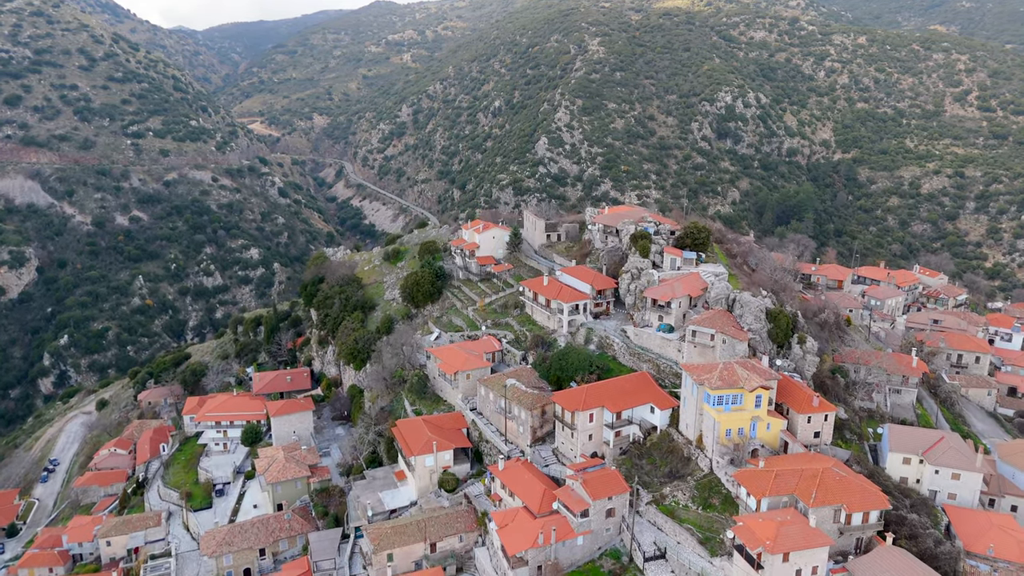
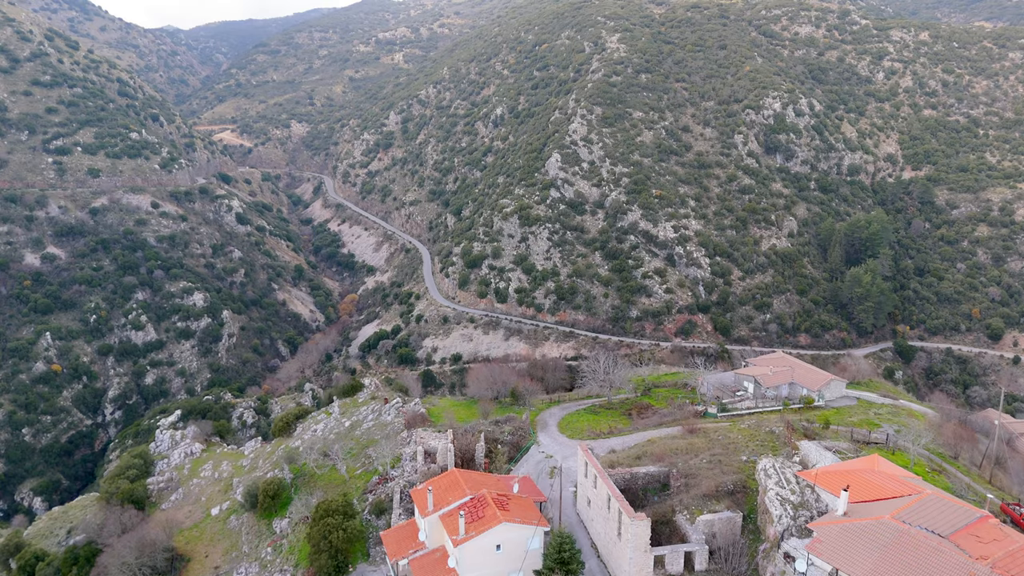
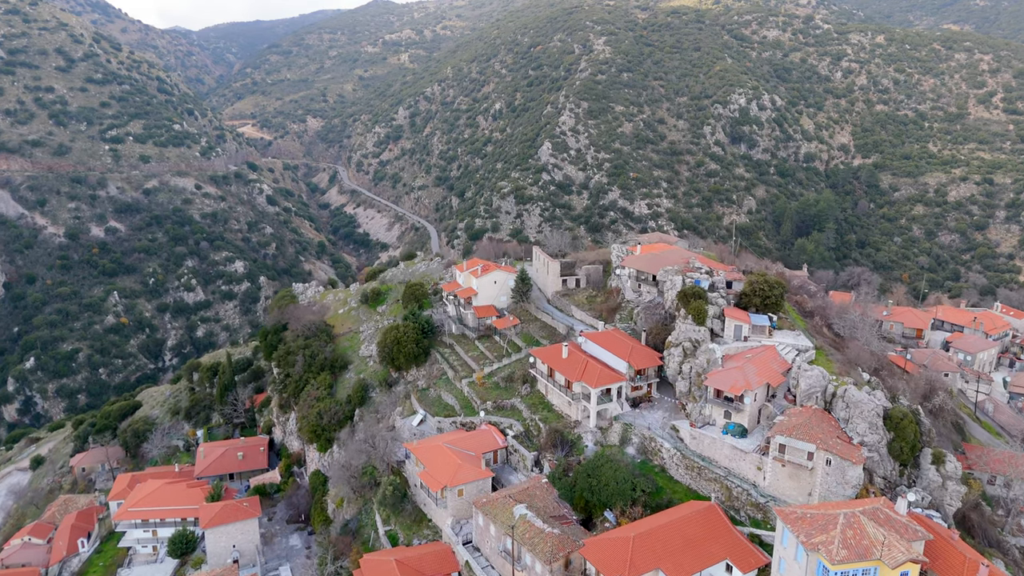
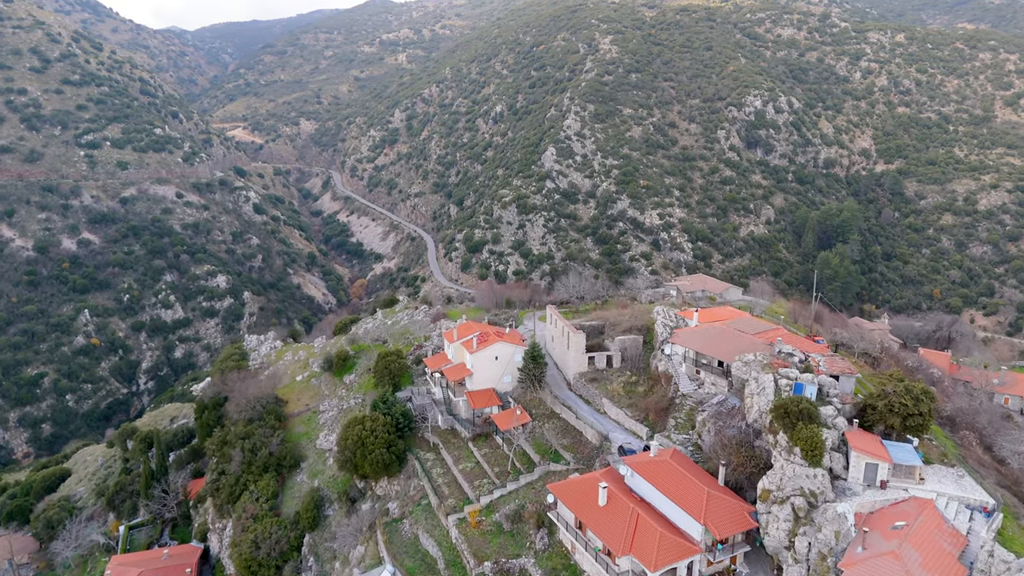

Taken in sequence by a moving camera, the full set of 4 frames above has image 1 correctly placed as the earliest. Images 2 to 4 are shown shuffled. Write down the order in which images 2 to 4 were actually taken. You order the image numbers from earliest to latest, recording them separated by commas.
3, 4, 2
